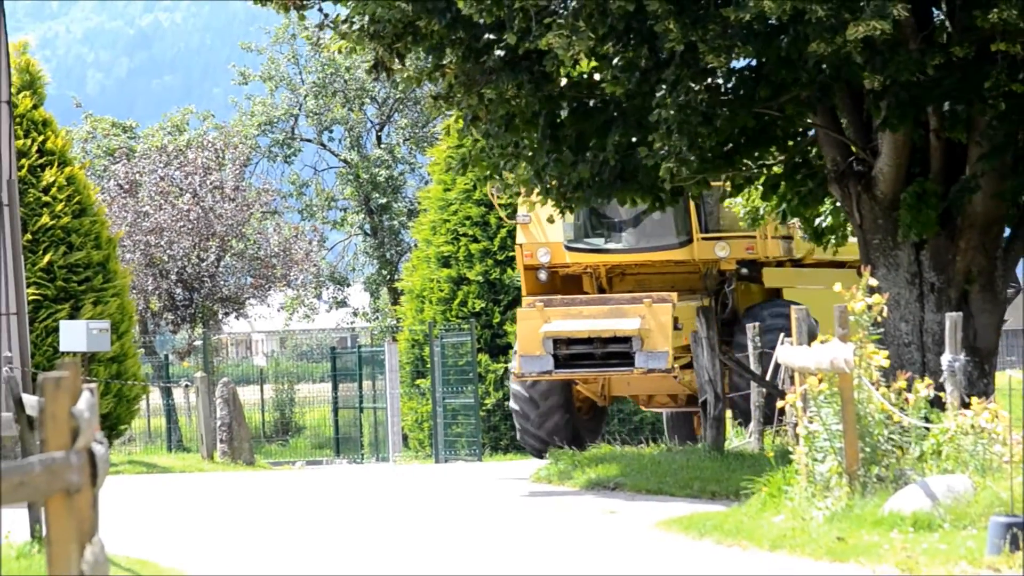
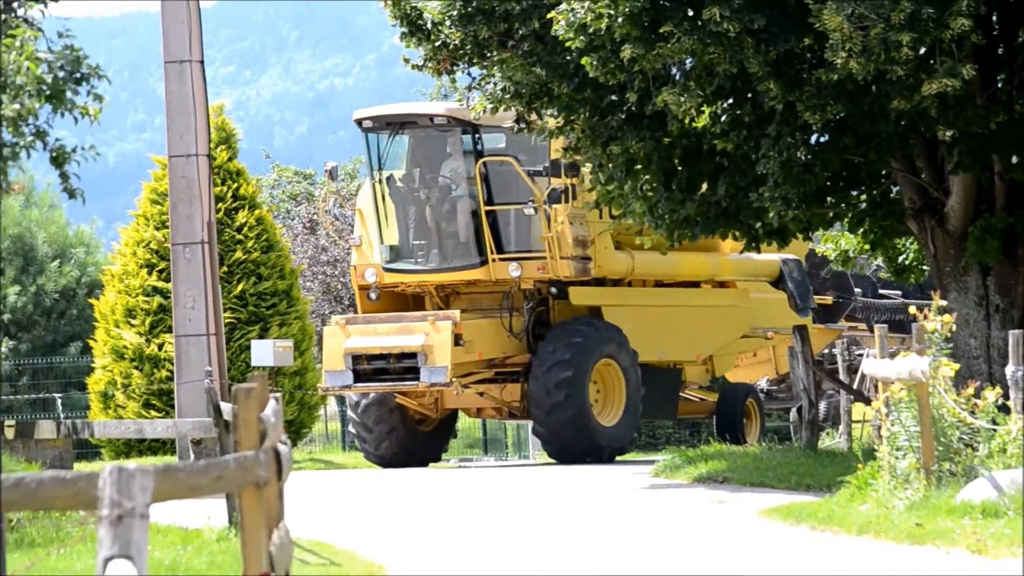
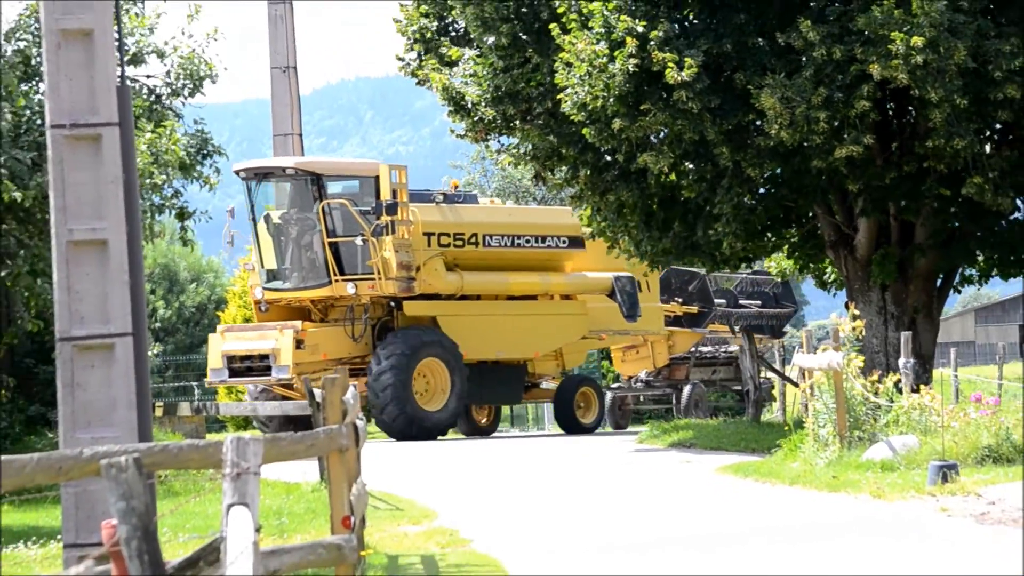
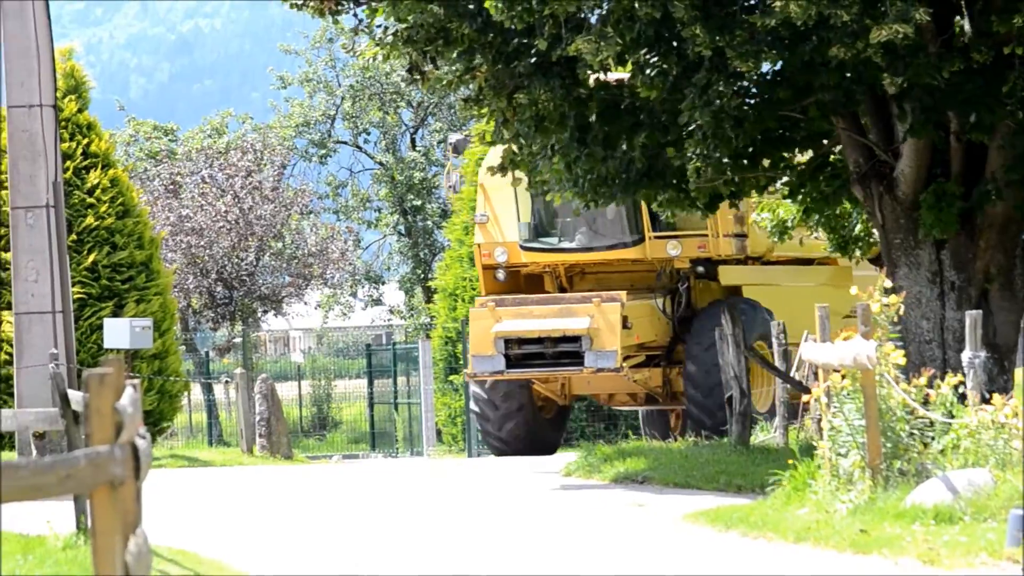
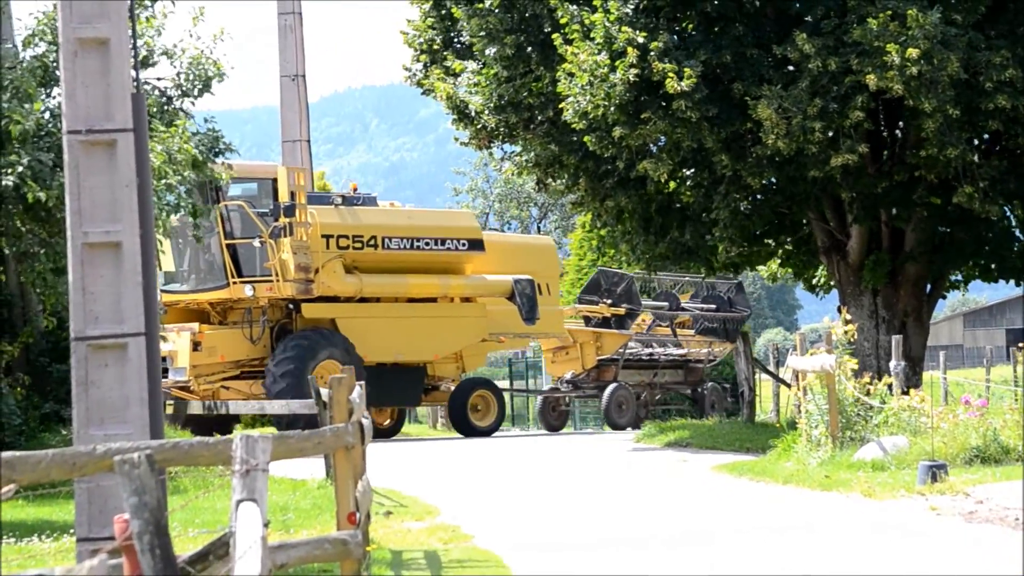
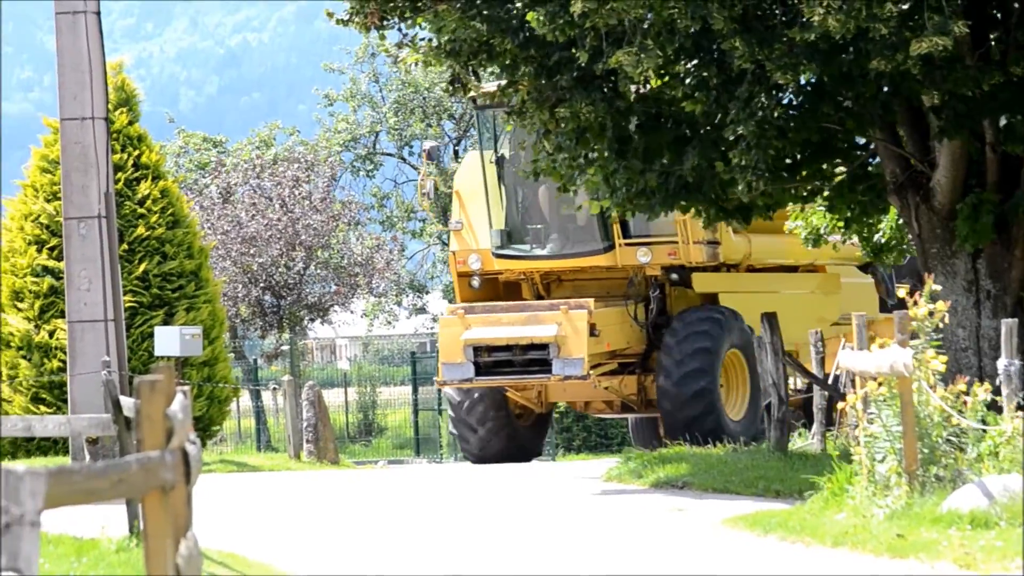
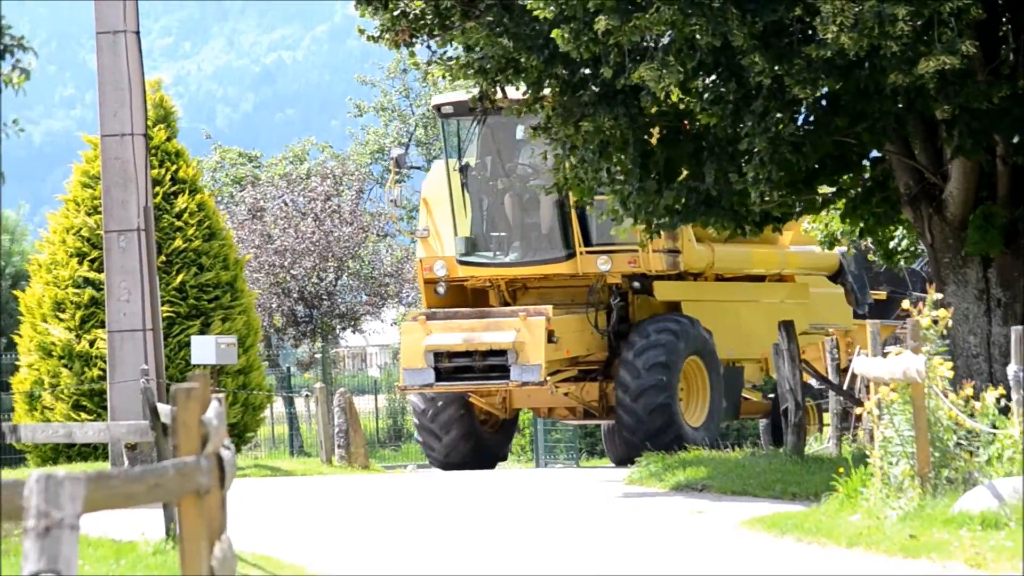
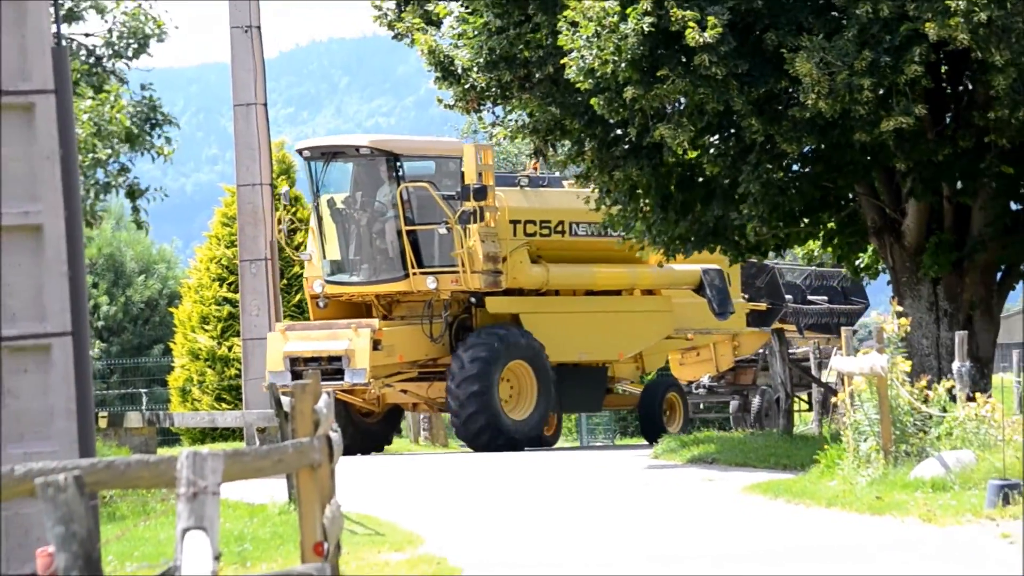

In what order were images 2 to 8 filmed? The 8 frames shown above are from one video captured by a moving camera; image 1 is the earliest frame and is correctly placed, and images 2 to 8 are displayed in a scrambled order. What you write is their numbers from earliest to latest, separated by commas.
4, 6, 7, 2, 8, 3, 5
